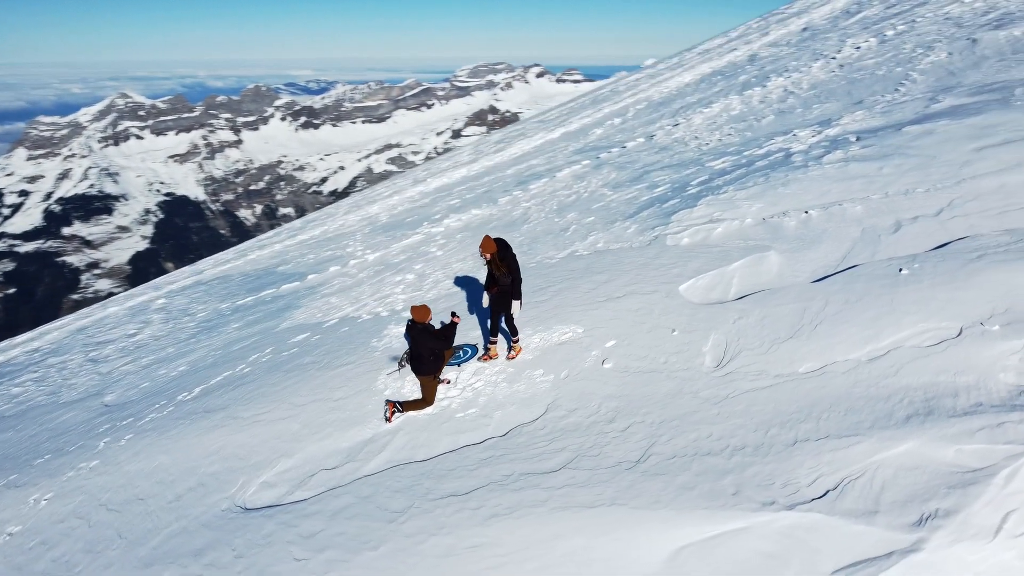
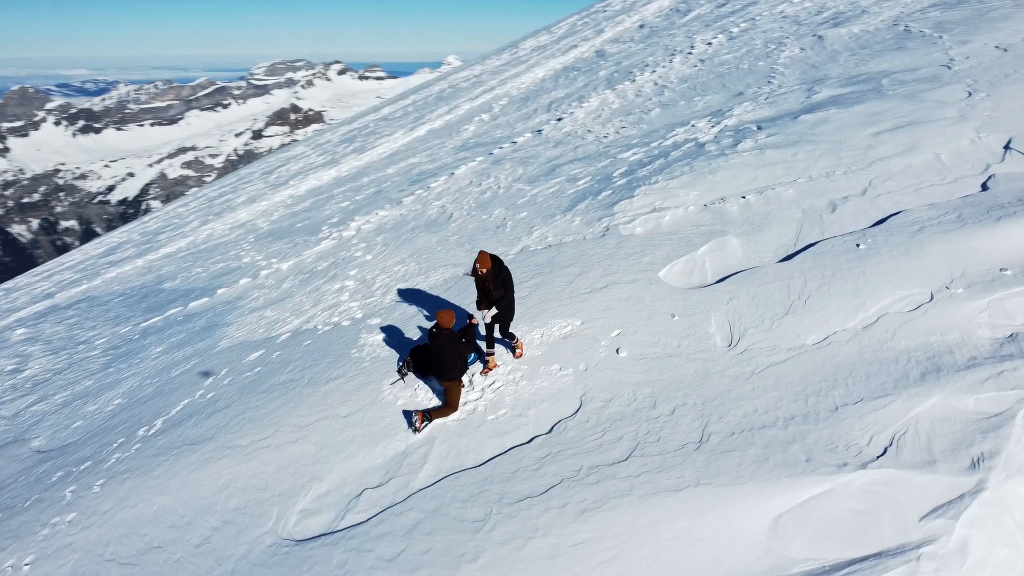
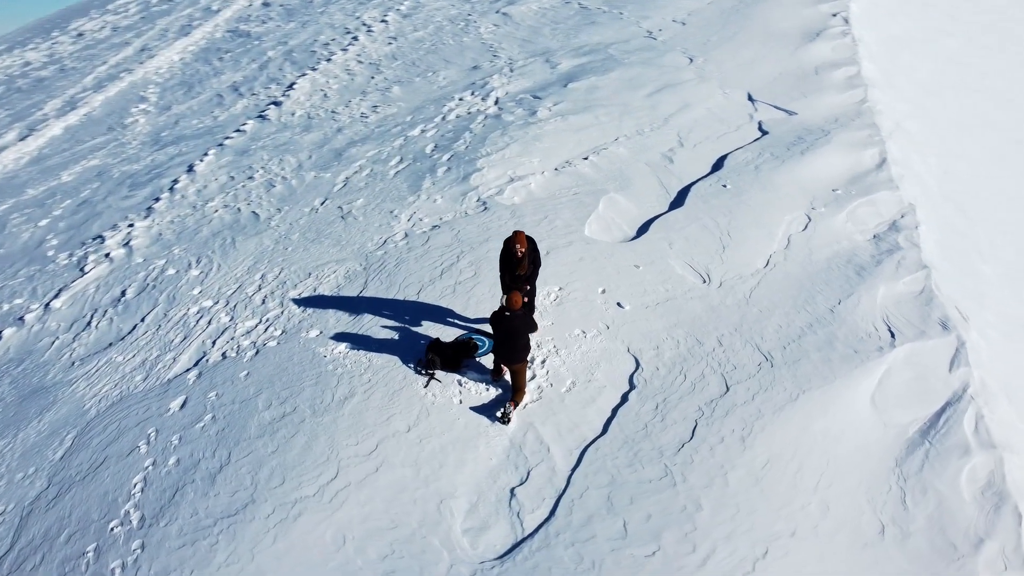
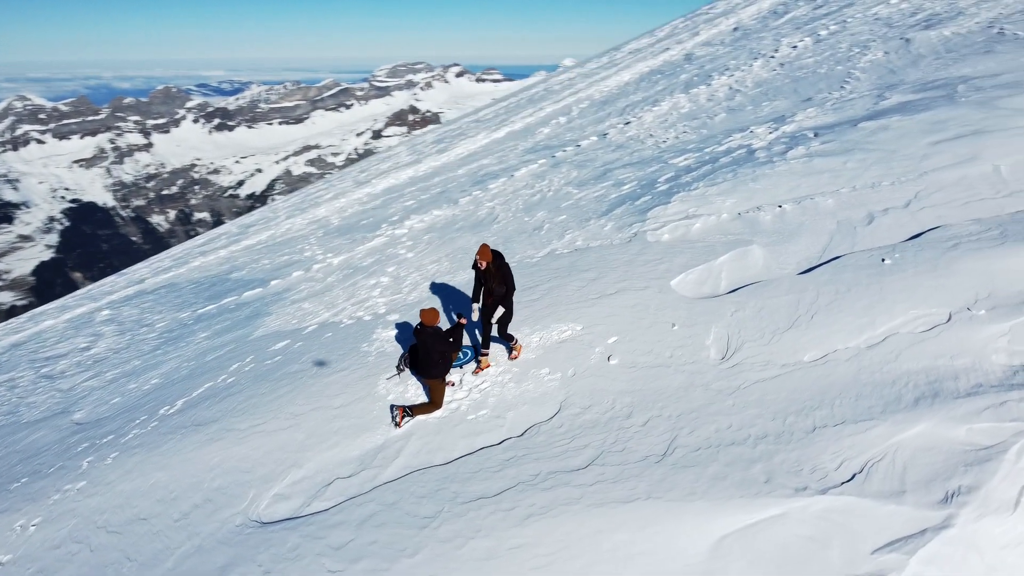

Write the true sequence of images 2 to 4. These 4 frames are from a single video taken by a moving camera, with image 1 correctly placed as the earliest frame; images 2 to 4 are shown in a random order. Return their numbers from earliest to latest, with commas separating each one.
4, 2, 3
